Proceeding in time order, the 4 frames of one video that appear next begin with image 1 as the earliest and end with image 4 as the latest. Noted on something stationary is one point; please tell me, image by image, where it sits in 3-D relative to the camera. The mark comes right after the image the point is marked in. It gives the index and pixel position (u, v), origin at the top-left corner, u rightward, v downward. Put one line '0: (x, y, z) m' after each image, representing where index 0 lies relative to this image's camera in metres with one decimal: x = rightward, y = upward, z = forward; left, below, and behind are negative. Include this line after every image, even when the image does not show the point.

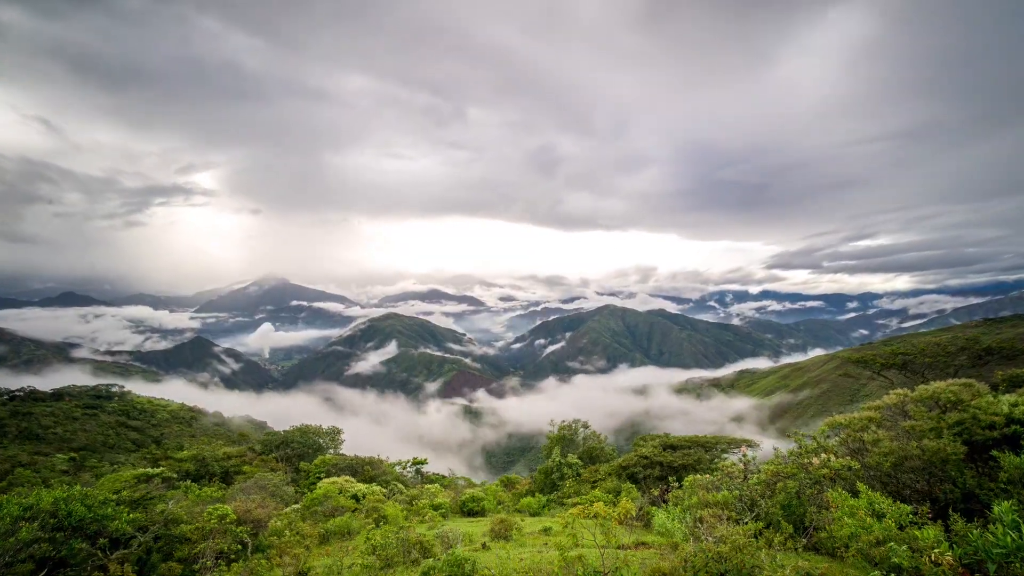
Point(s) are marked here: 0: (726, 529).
0: (+9.9, -11.2, +18.6) m
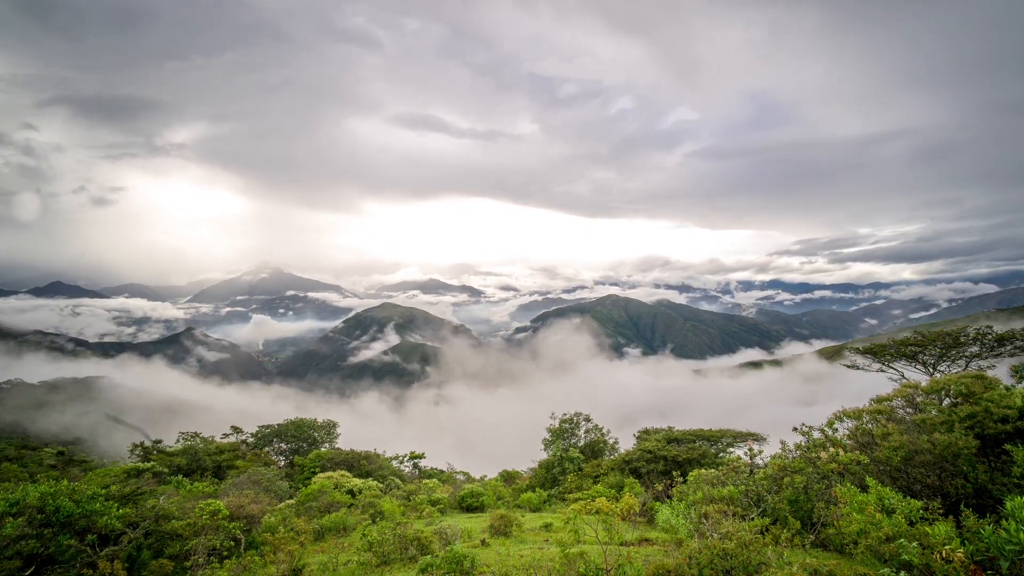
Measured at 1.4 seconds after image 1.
0: (+9.9, -10.7, +18.1) m
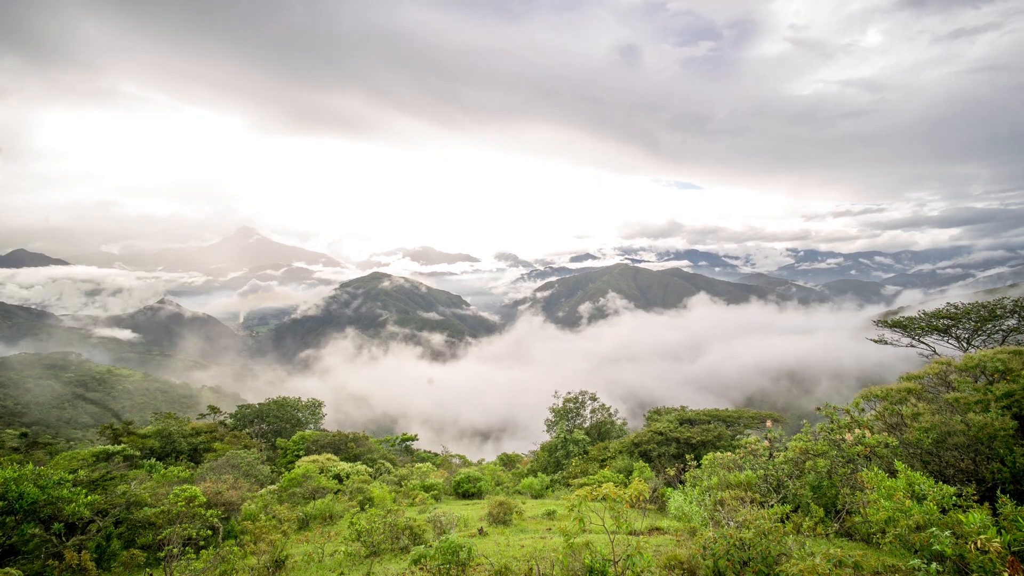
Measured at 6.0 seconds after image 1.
0: (+9.9, -9.4, +16.6) m
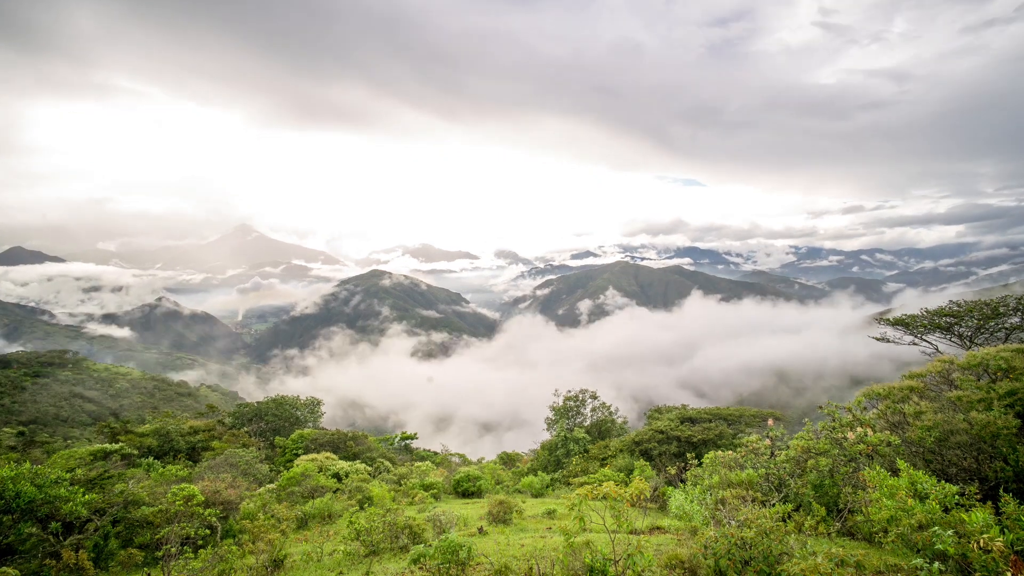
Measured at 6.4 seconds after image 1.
0: (+9.9, -9.3, +16.5) m
